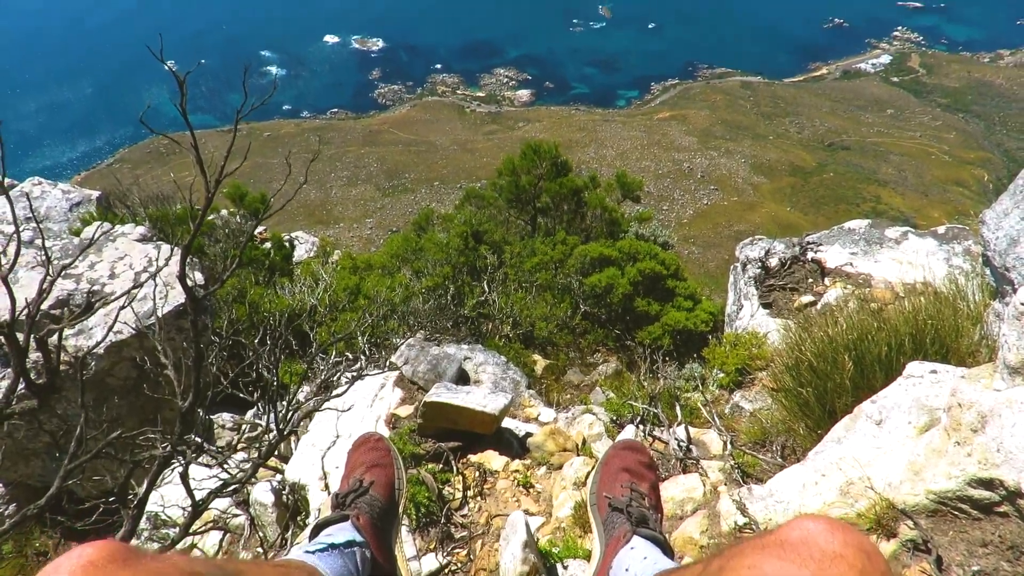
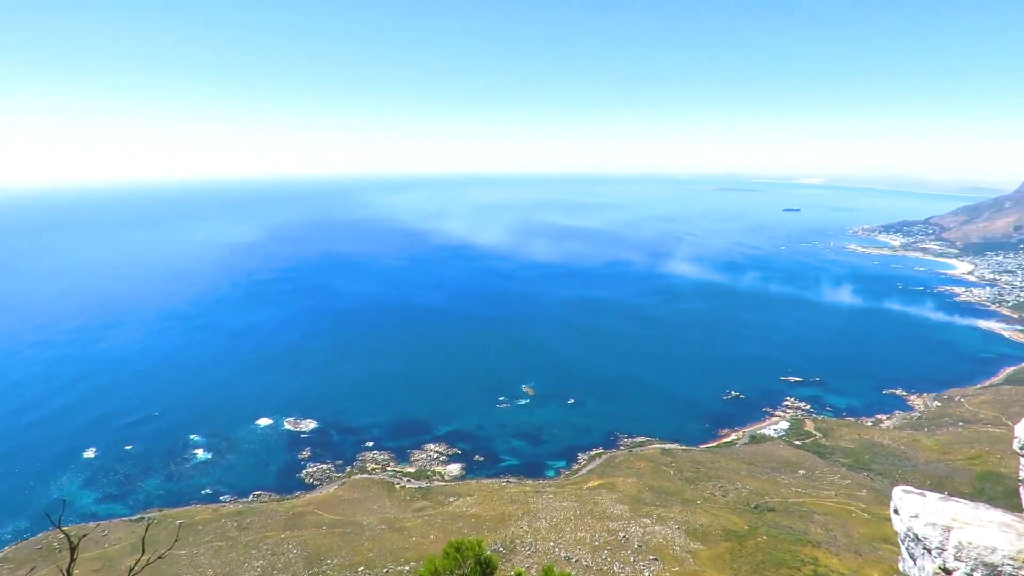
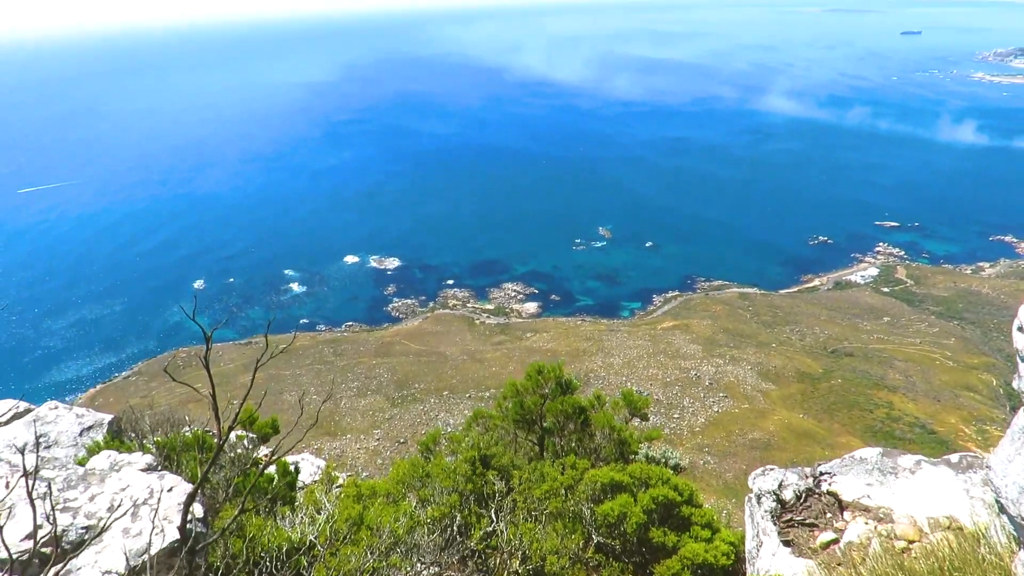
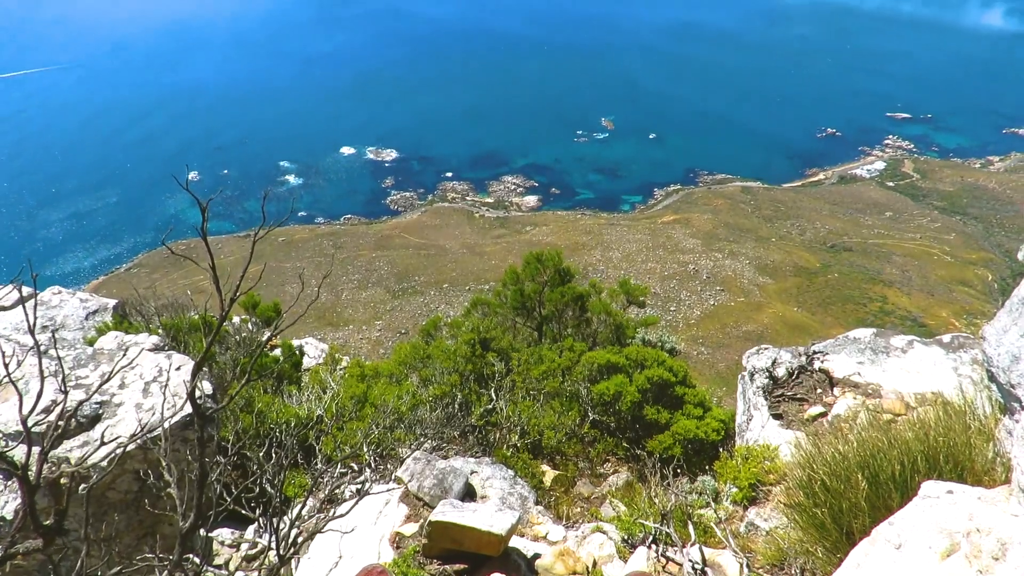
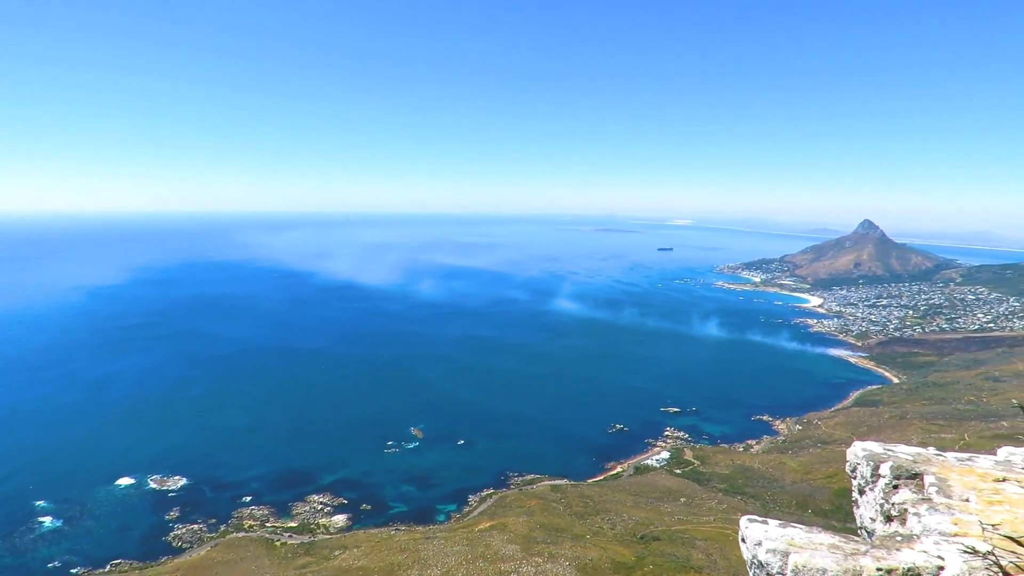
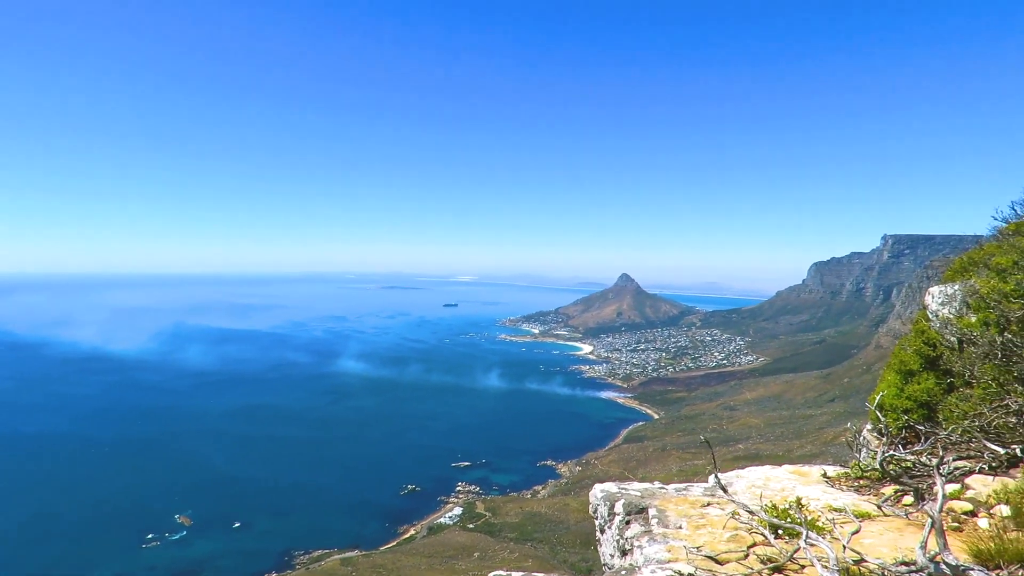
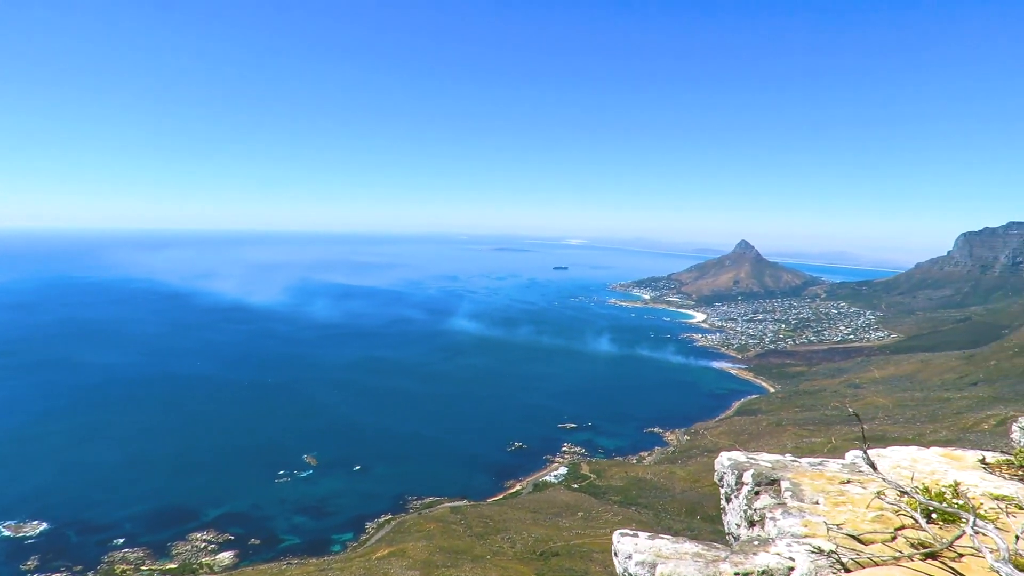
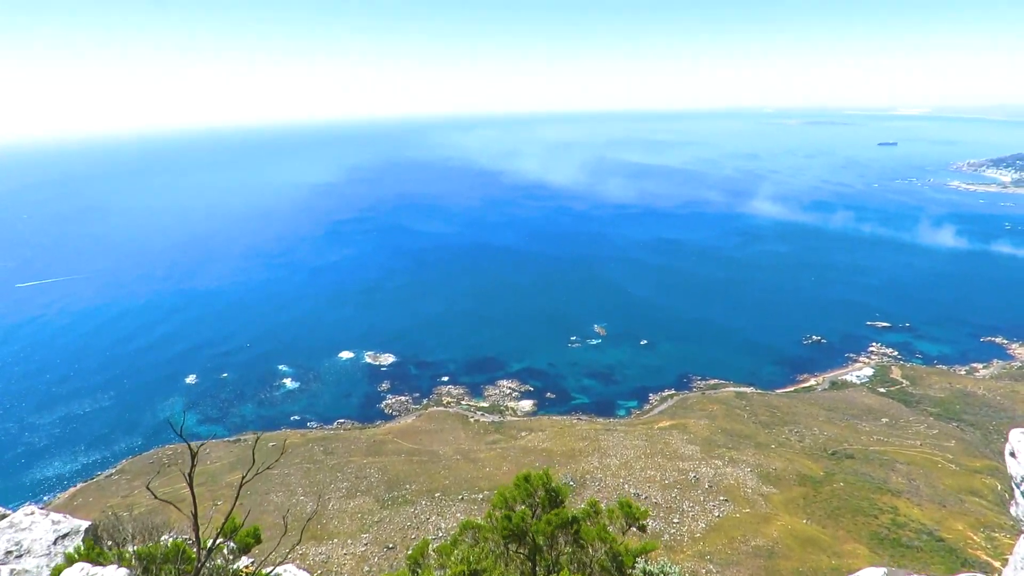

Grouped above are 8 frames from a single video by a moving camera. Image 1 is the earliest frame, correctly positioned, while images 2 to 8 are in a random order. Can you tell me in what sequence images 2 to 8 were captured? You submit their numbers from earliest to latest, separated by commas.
4, 3, 8, 2, 5, 7, 6
